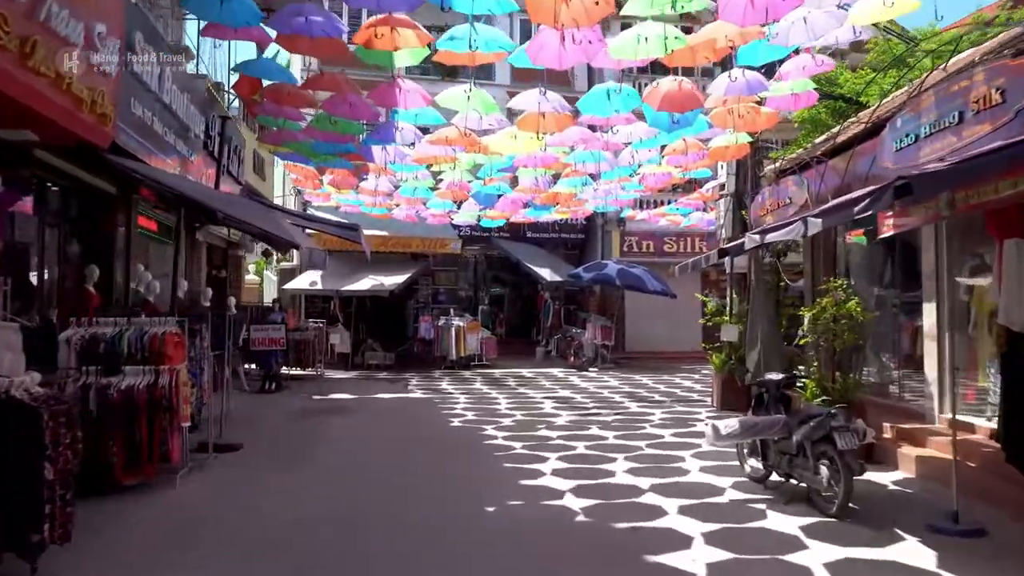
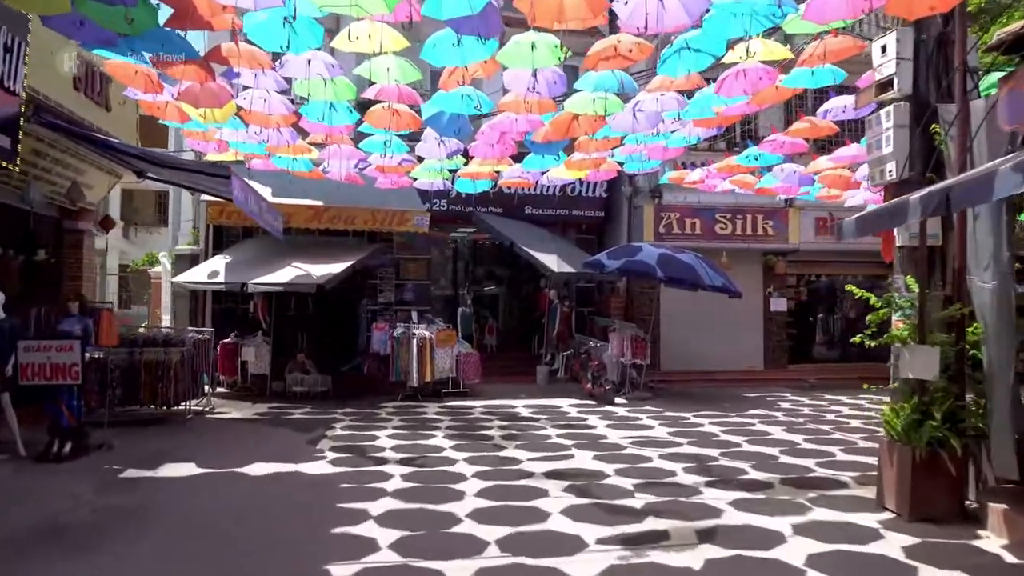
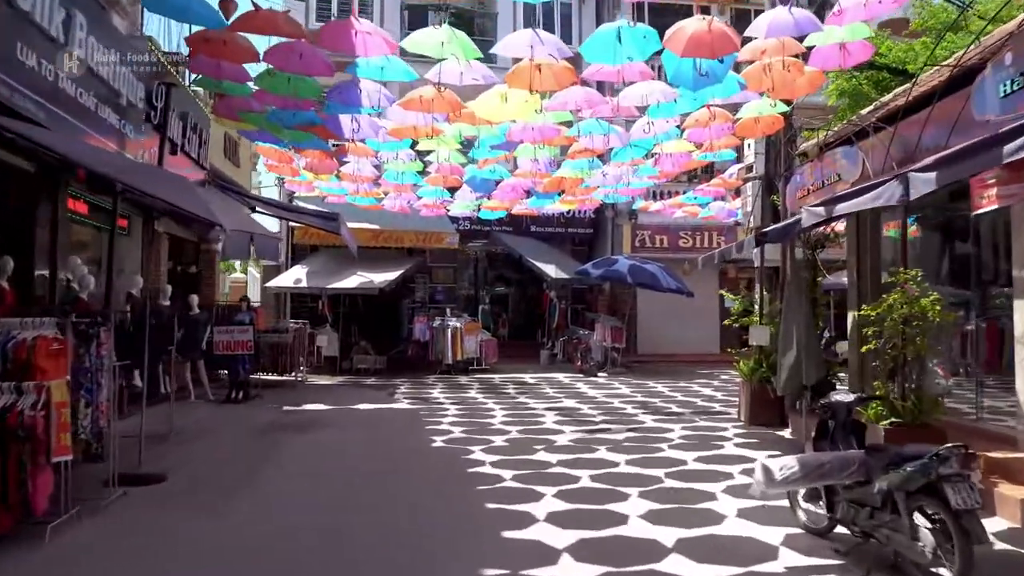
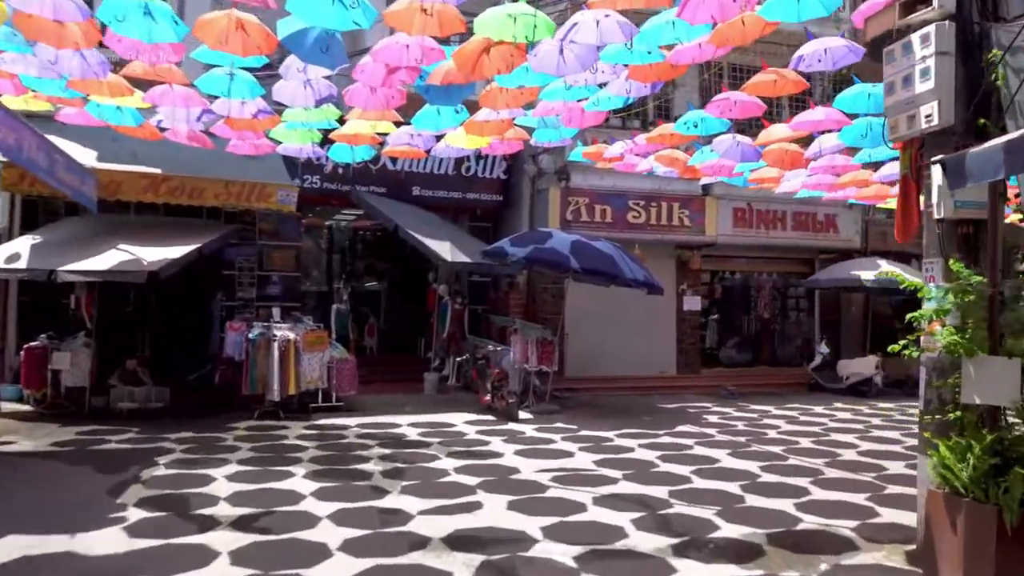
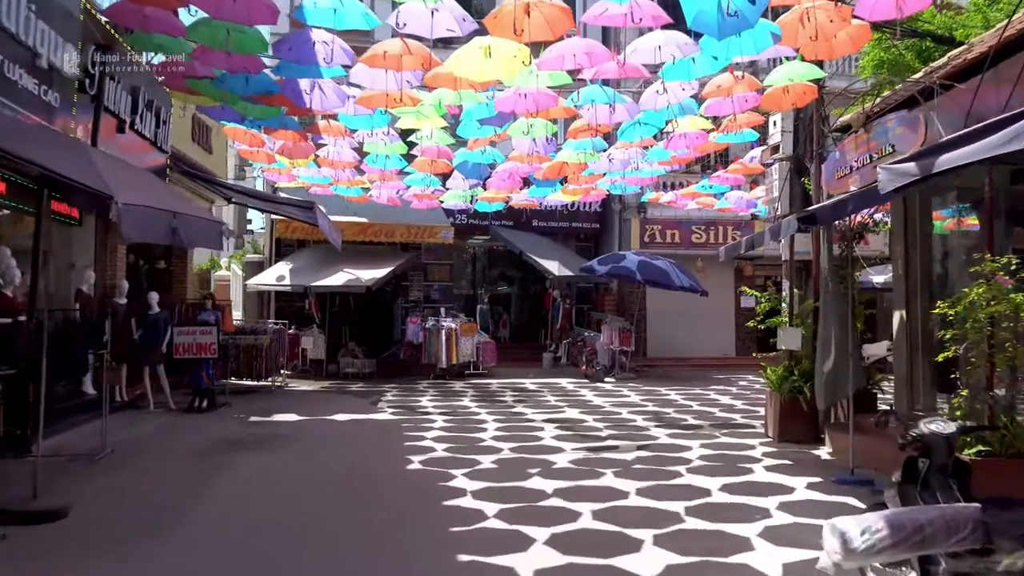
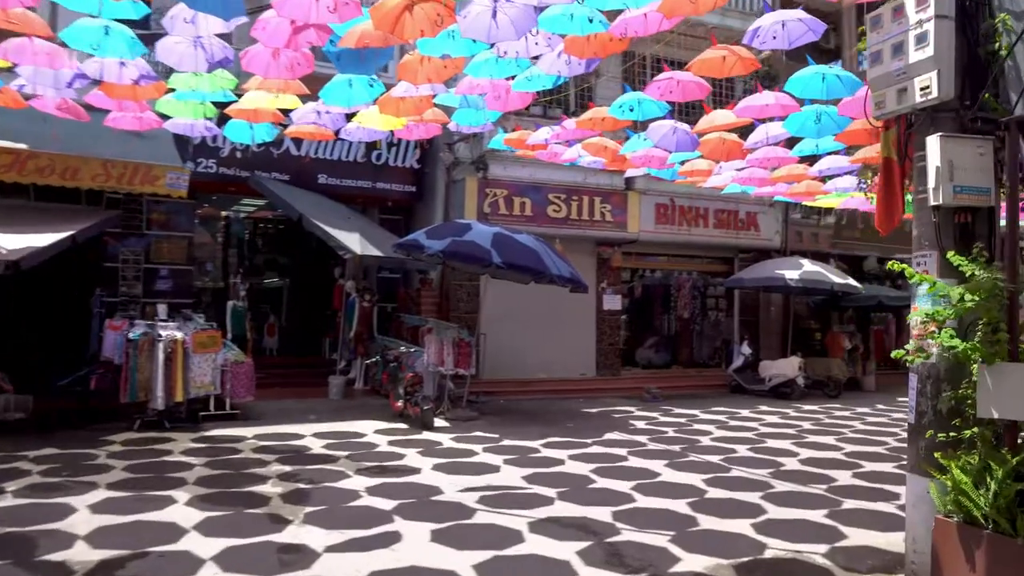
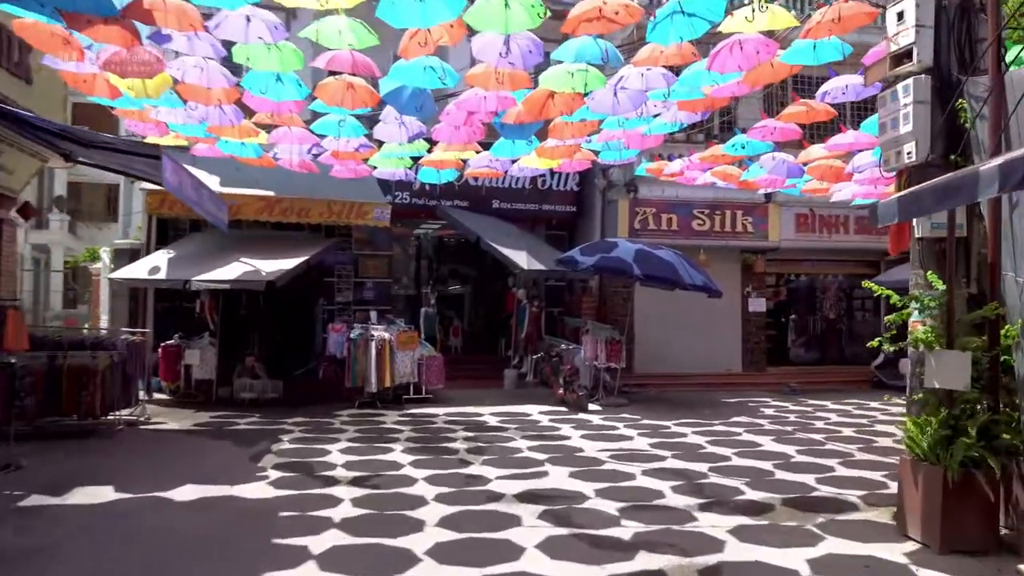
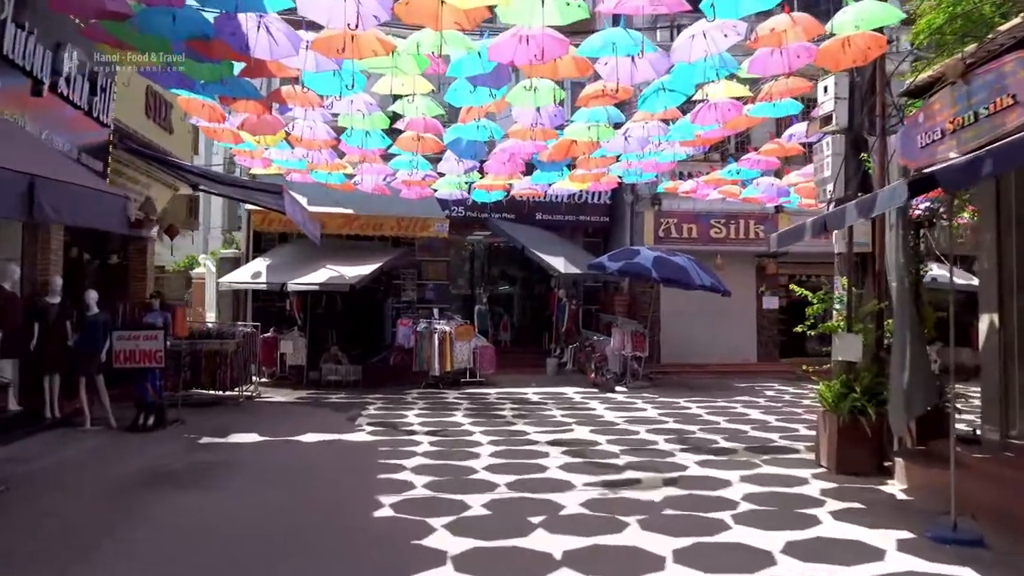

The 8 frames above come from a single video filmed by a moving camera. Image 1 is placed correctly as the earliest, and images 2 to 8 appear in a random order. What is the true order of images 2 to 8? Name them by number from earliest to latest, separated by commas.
3, 5, 8, 2, 7, 4, 6
